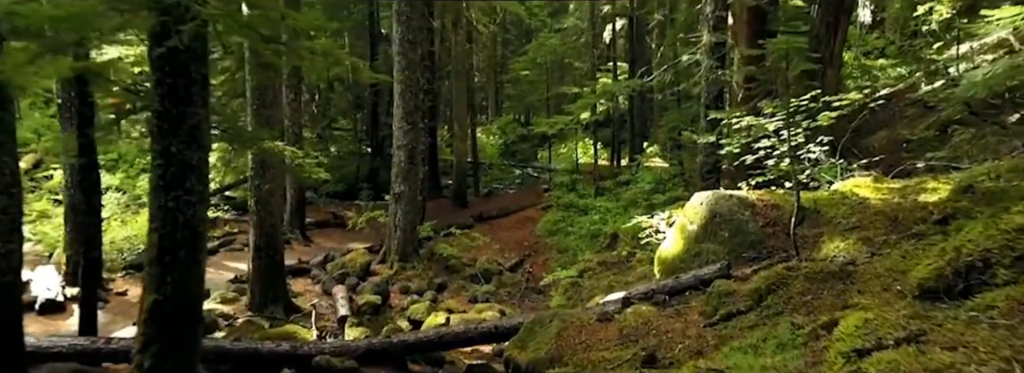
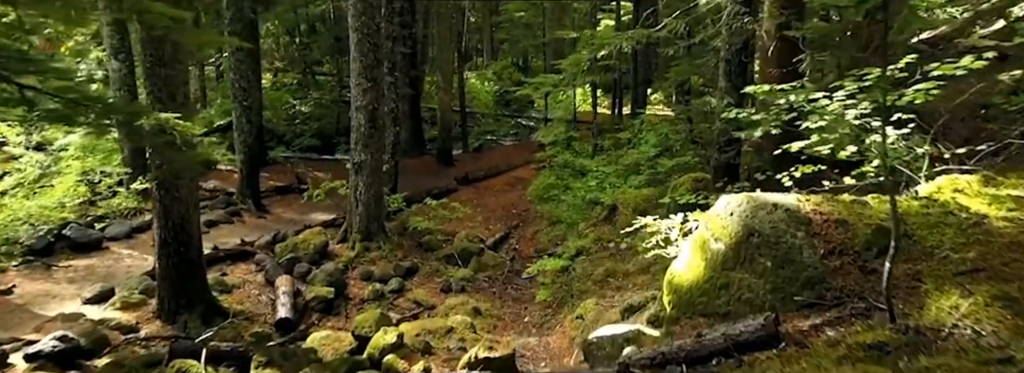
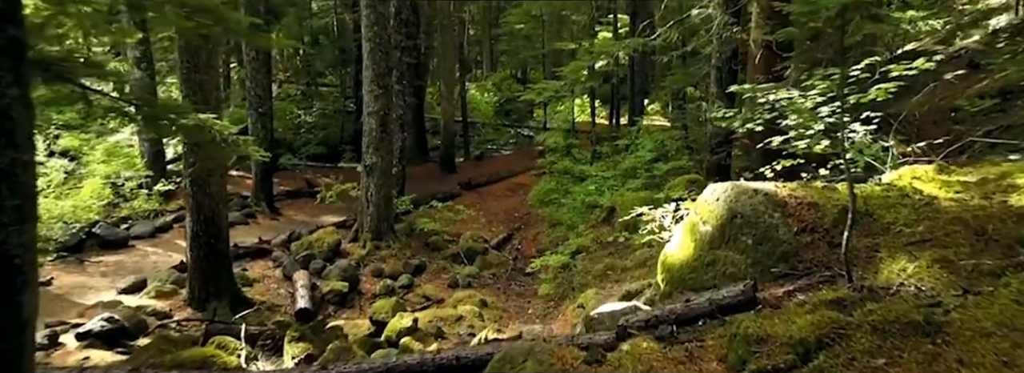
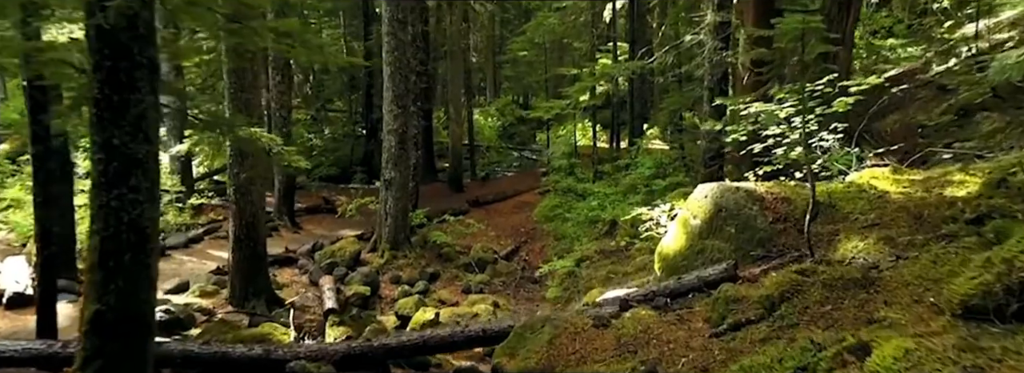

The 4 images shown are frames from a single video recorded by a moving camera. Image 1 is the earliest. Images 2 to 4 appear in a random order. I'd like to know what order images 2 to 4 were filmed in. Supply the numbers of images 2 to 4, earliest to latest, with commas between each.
4, 3, 2
